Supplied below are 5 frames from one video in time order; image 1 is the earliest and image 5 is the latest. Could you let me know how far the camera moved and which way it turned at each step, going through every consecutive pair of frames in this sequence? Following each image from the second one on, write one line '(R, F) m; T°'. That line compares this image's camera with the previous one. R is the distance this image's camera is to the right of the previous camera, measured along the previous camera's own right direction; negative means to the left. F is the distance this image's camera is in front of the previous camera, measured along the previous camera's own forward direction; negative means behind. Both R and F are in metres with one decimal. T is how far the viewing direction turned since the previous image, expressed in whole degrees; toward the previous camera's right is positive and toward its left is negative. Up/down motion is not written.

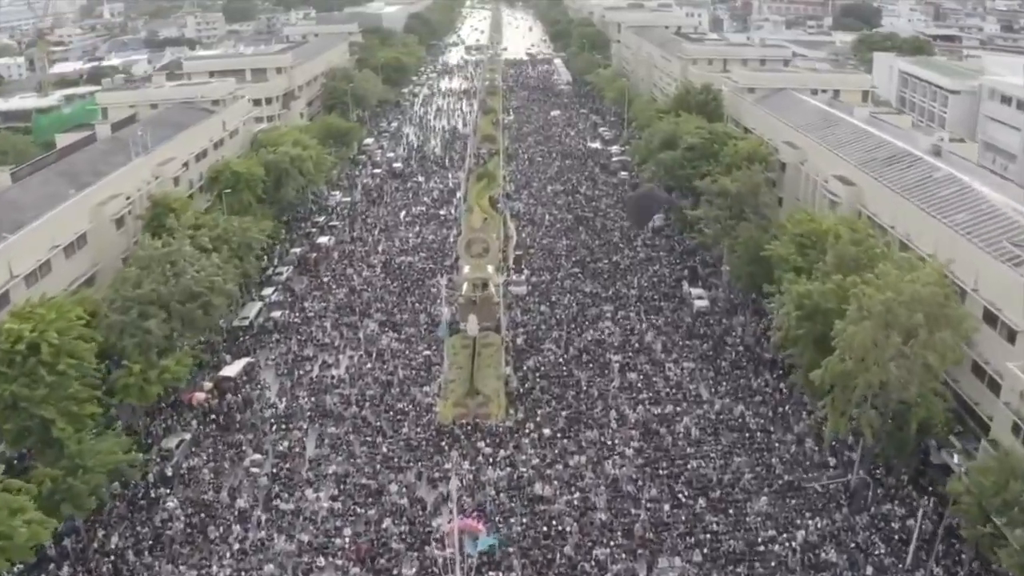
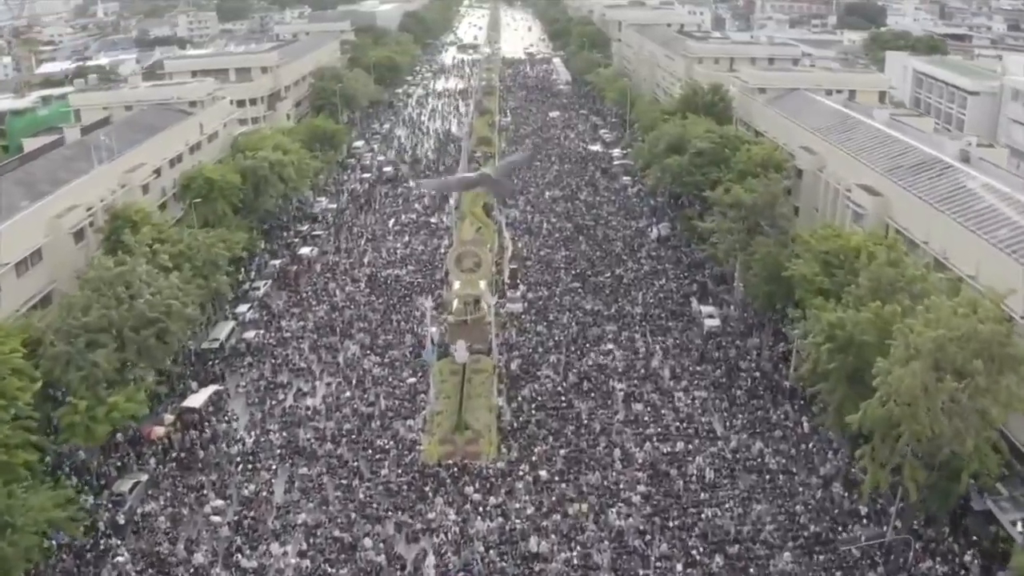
(+0.2, +3.3) m; 0°
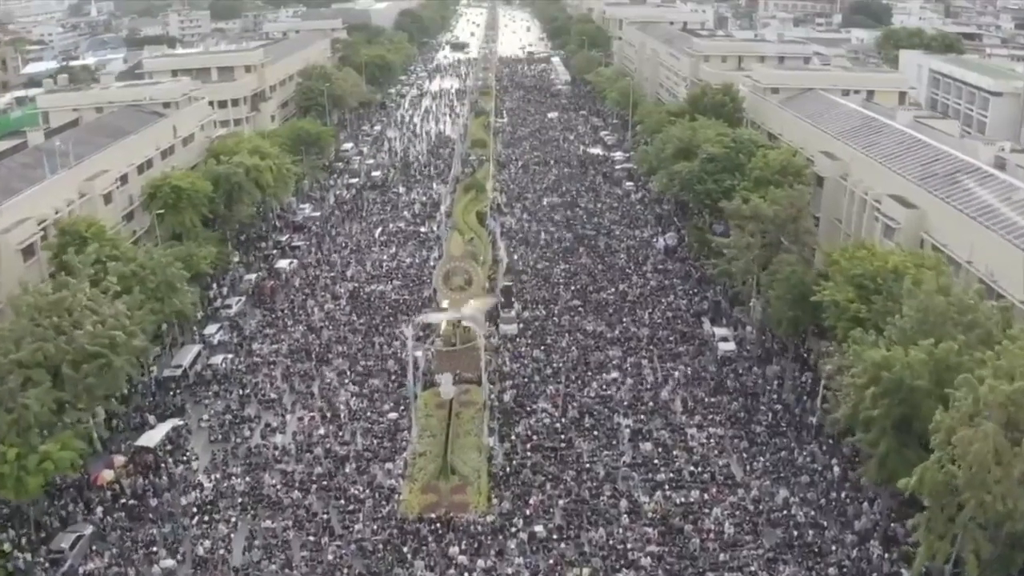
(+0.2, +3.5) m; 0°
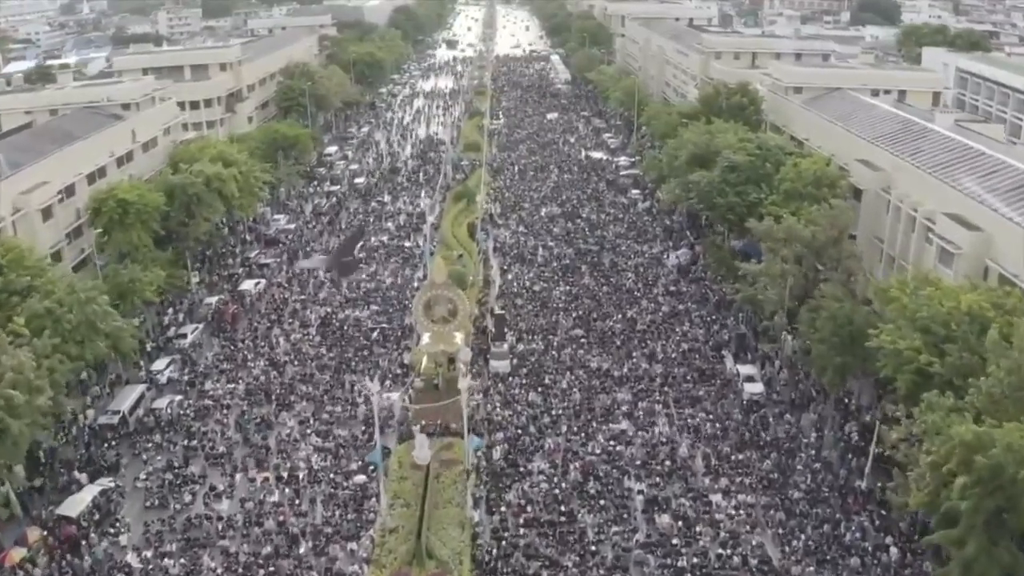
(+0.3, +4.8) m; 0°
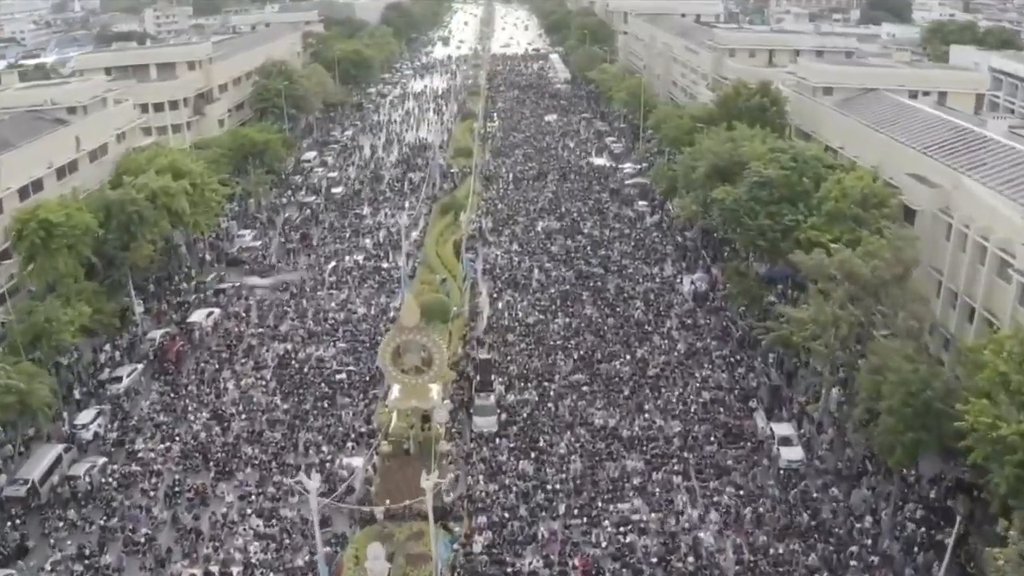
(+0.3, +5.1) m; 0°
